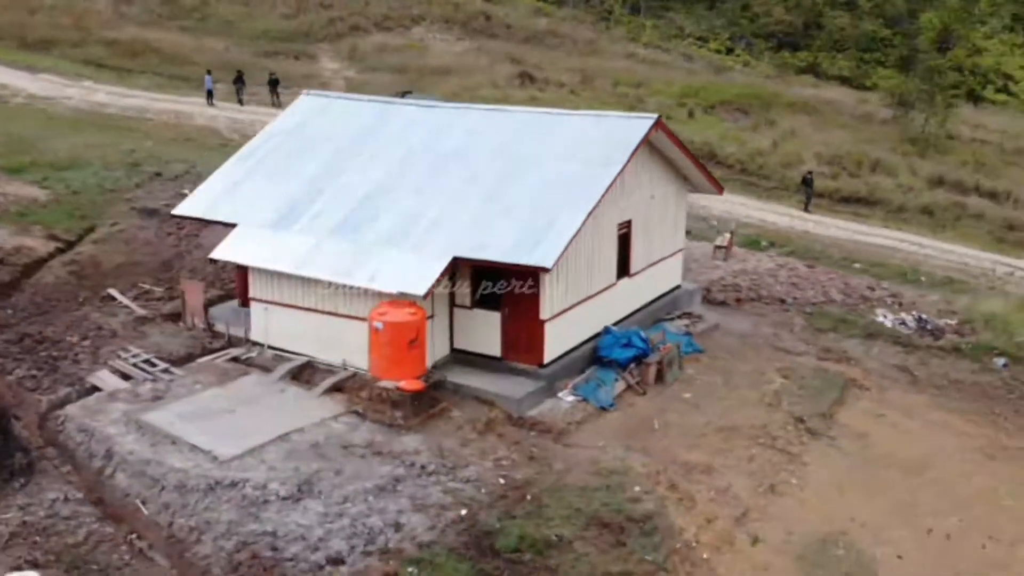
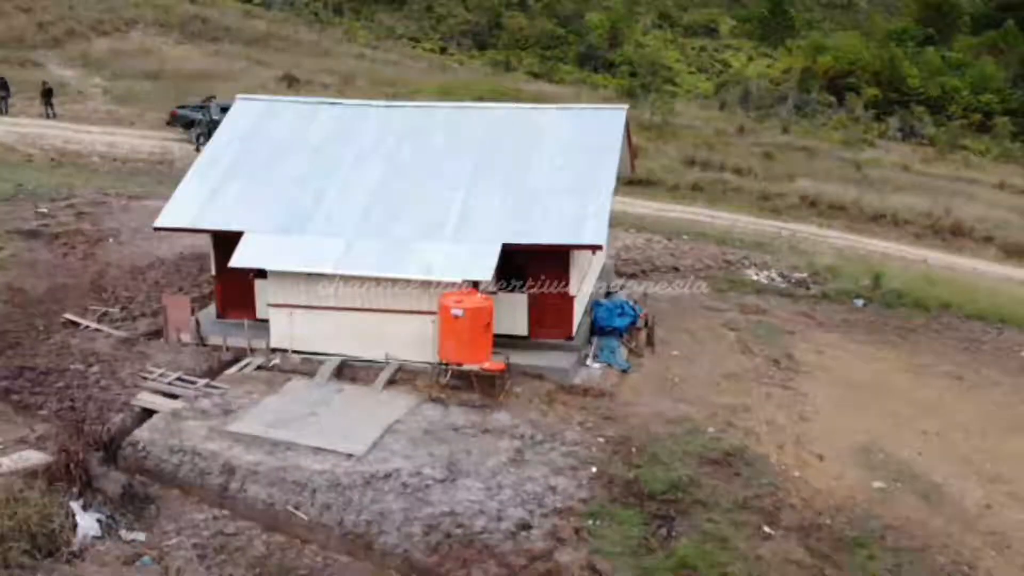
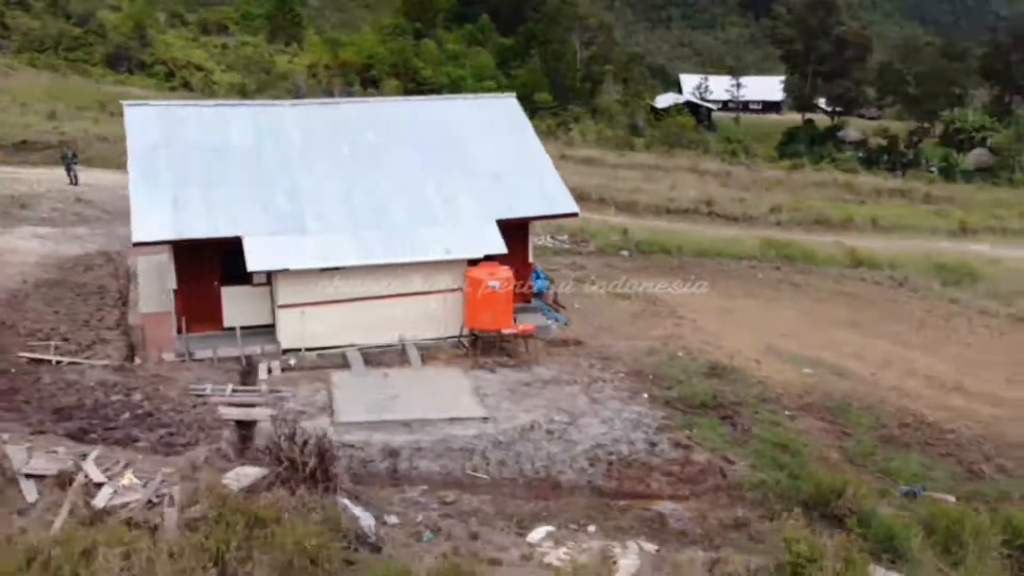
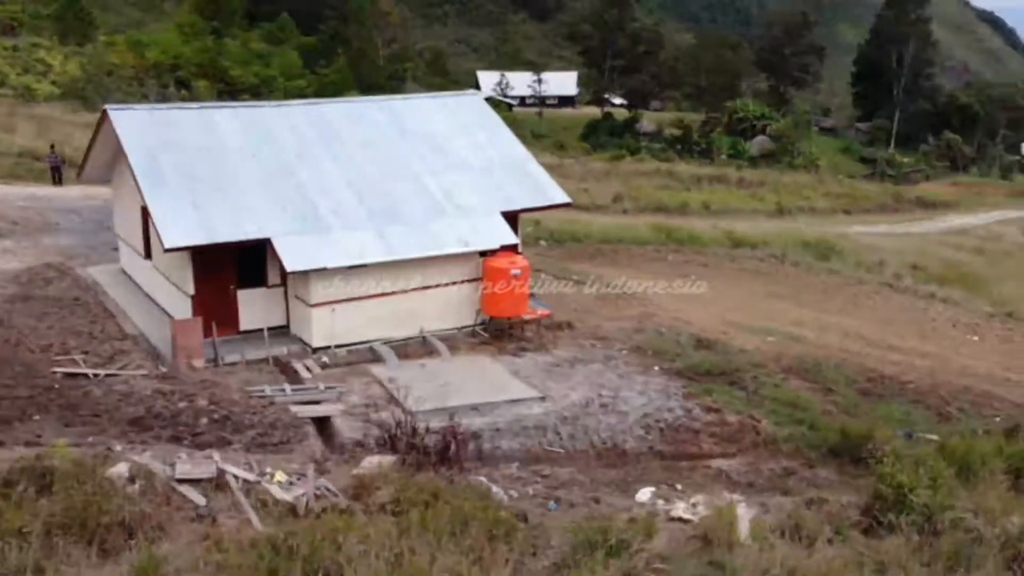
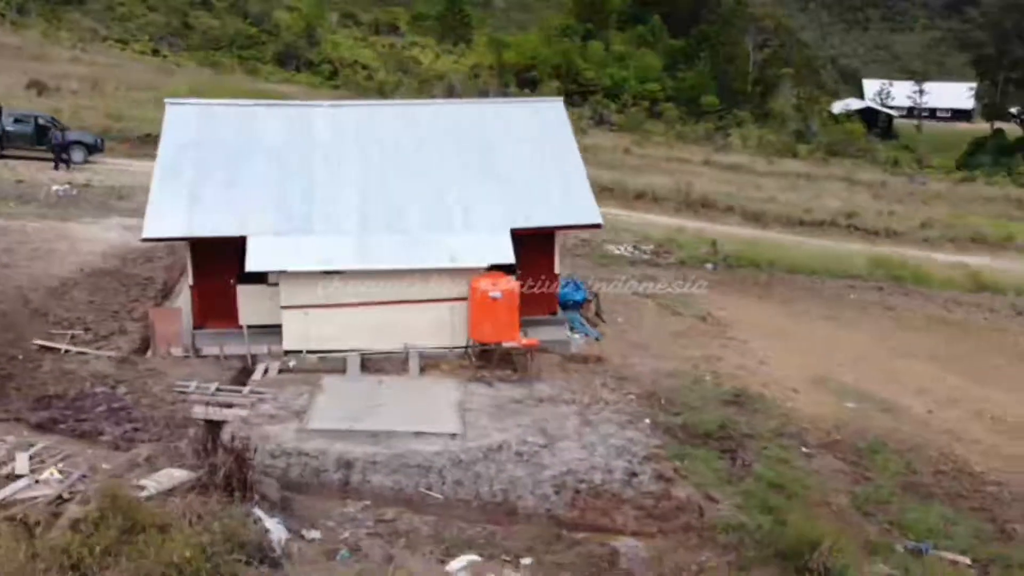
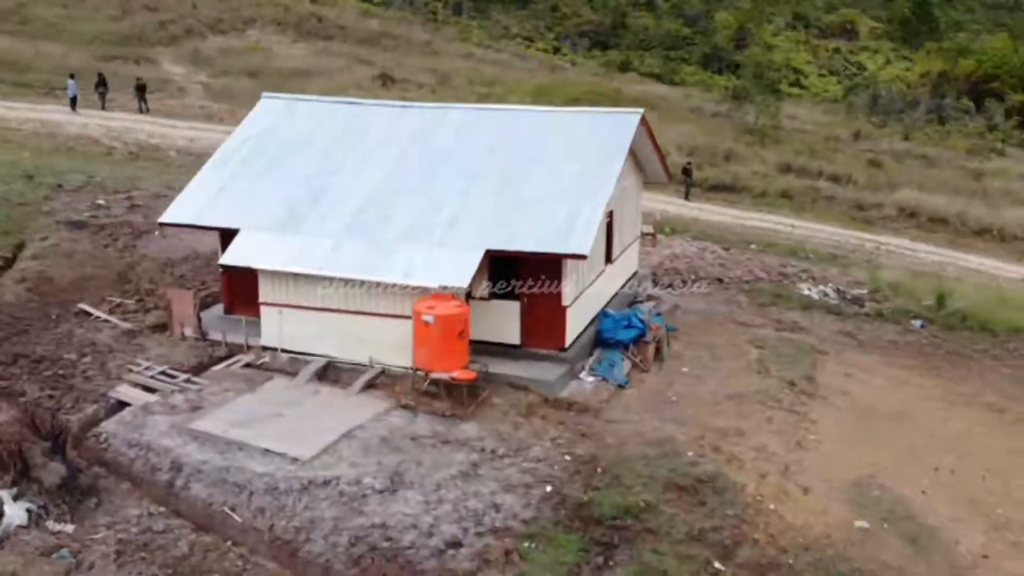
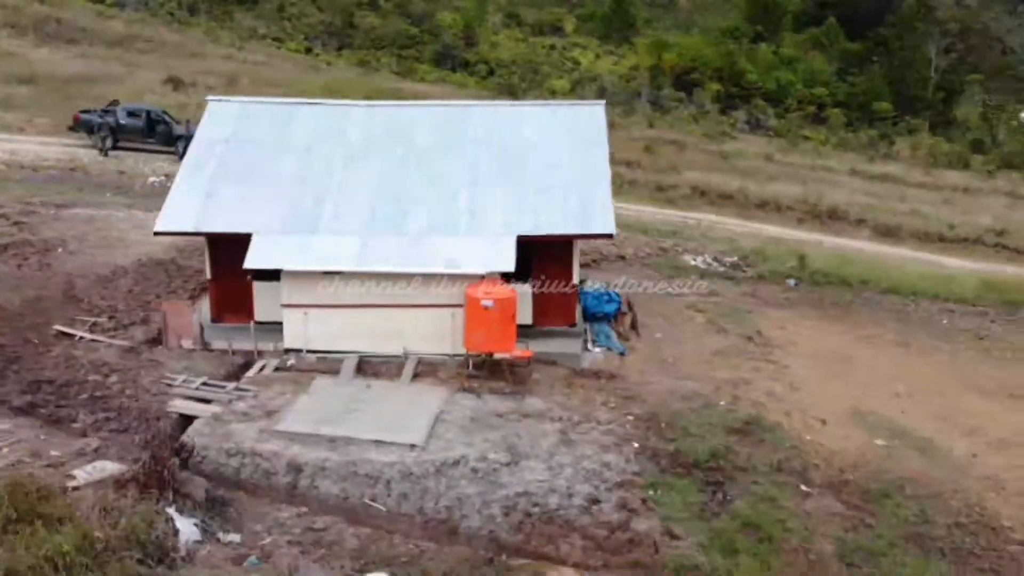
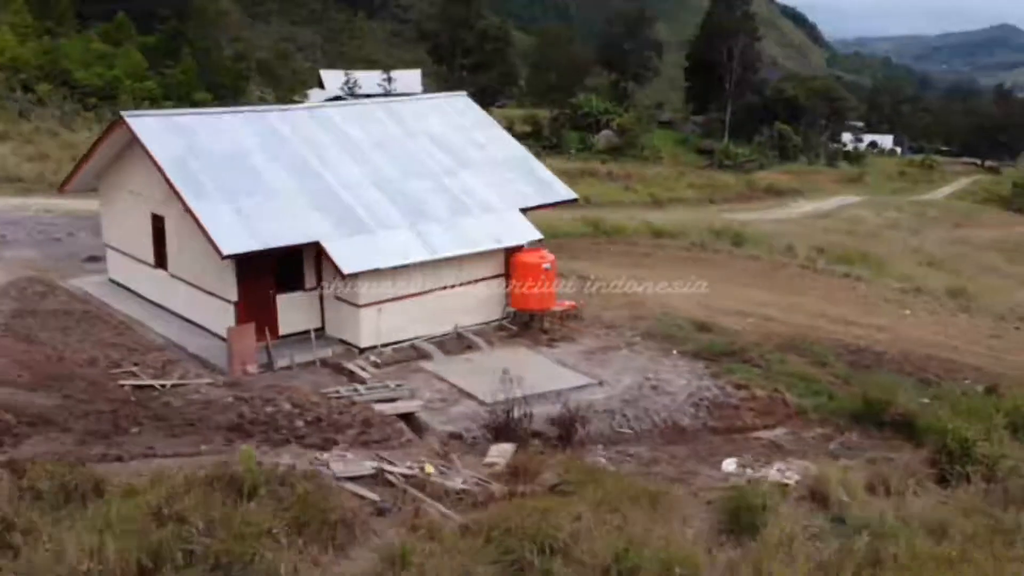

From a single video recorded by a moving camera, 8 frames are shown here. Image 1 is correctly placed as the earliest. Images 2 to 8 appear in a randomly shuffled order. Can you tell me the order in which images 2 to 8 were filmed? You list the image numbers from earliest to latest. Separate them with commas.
6, 2, 7, 5, 3, 4, 8
